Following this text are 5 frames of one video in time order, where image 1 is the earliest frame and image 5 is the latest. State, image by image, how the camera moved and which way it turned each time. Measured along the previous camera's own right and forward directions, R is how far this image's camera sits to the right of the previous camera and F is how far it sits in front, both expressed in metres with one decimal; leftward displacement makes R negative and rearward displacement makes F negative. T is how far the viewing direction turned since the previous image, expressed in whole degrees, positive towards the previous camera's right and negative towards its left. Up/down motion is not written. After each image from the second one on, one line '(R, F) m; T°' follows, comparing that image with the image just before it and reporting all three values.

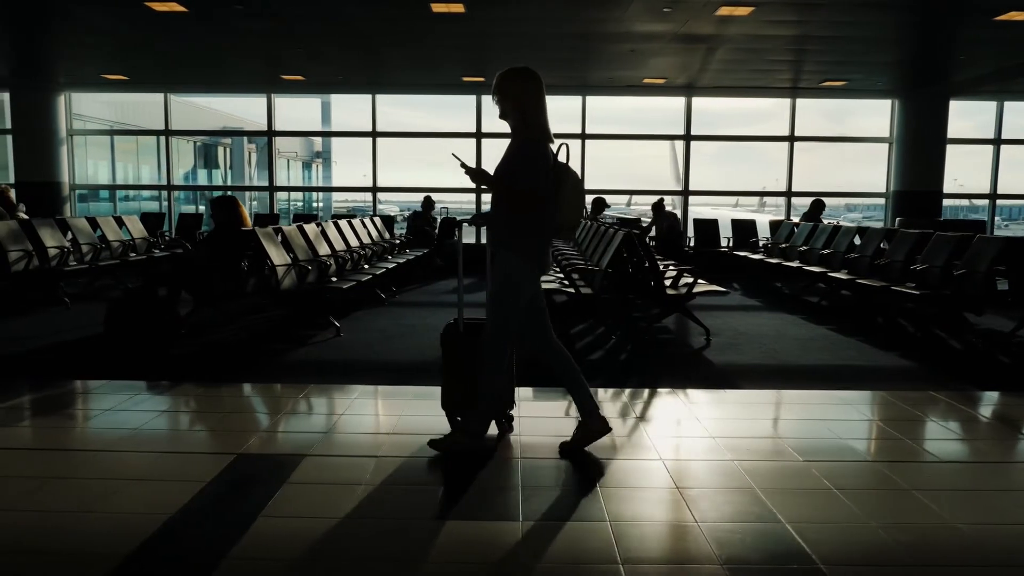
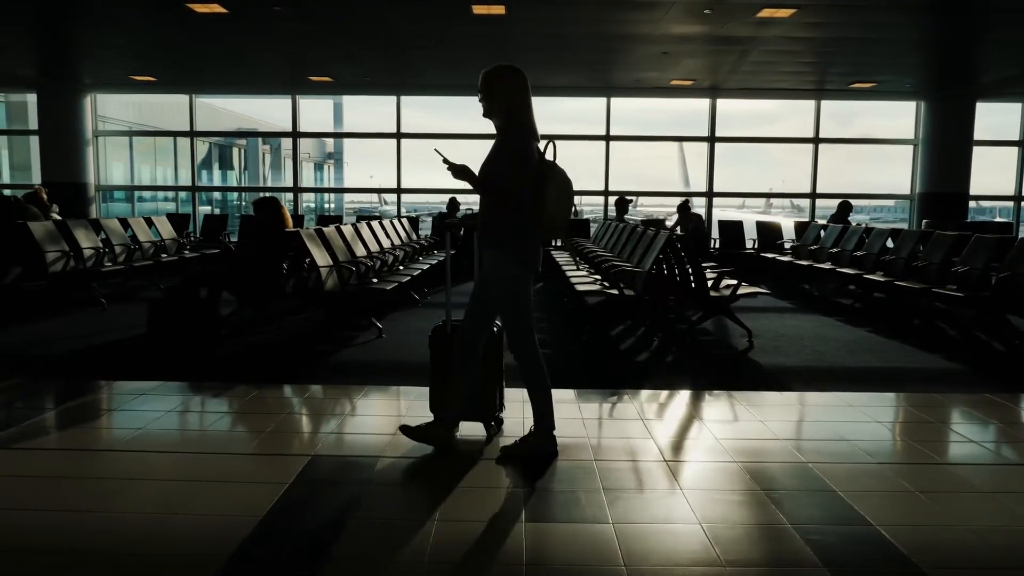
(-0.3, 0.0) m; 0°
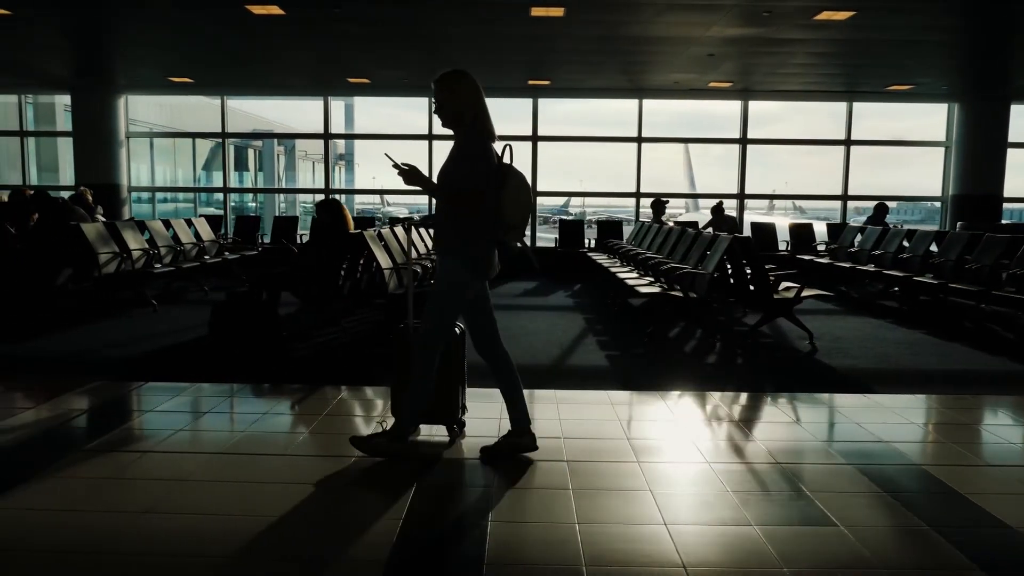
(-0.5, 0.0) m; 0°
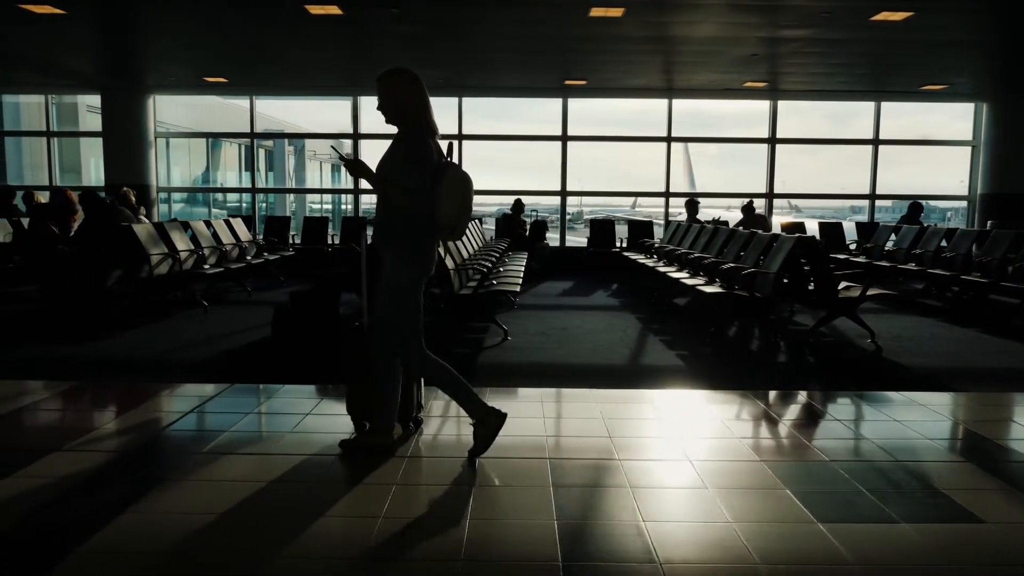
(-0.6, 0.0) m; +1°
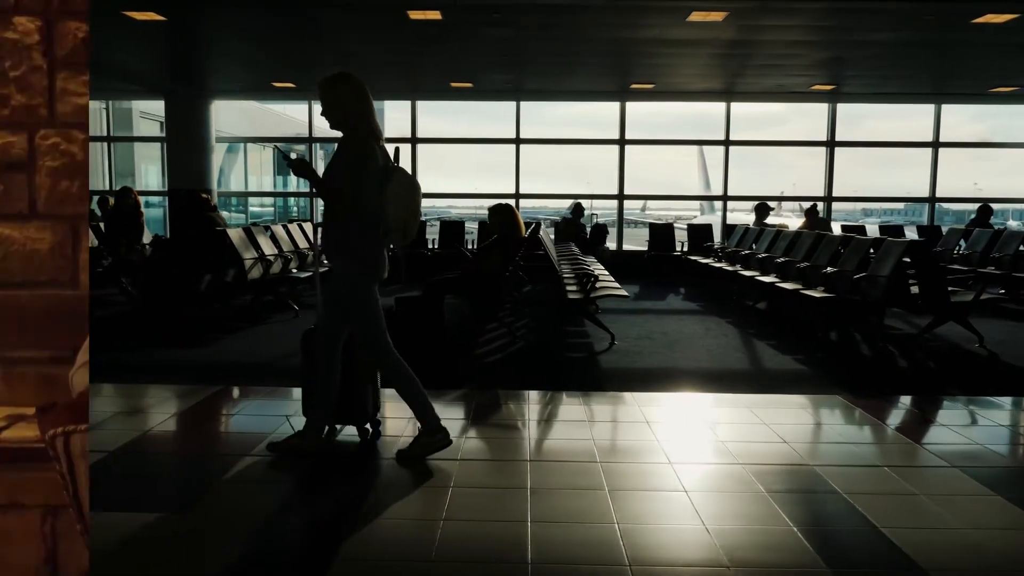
(-0.8, 0.0) m; 0°
